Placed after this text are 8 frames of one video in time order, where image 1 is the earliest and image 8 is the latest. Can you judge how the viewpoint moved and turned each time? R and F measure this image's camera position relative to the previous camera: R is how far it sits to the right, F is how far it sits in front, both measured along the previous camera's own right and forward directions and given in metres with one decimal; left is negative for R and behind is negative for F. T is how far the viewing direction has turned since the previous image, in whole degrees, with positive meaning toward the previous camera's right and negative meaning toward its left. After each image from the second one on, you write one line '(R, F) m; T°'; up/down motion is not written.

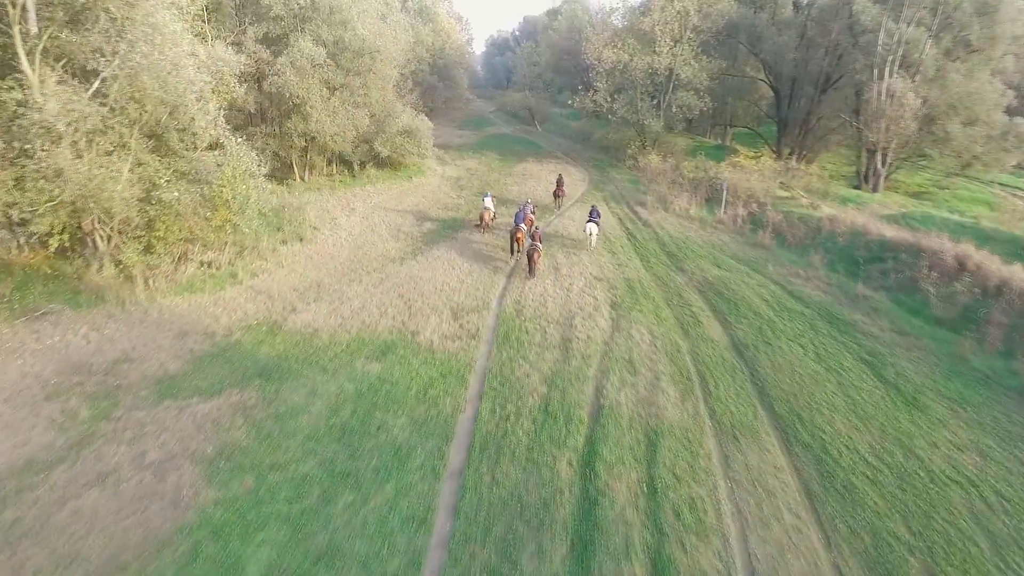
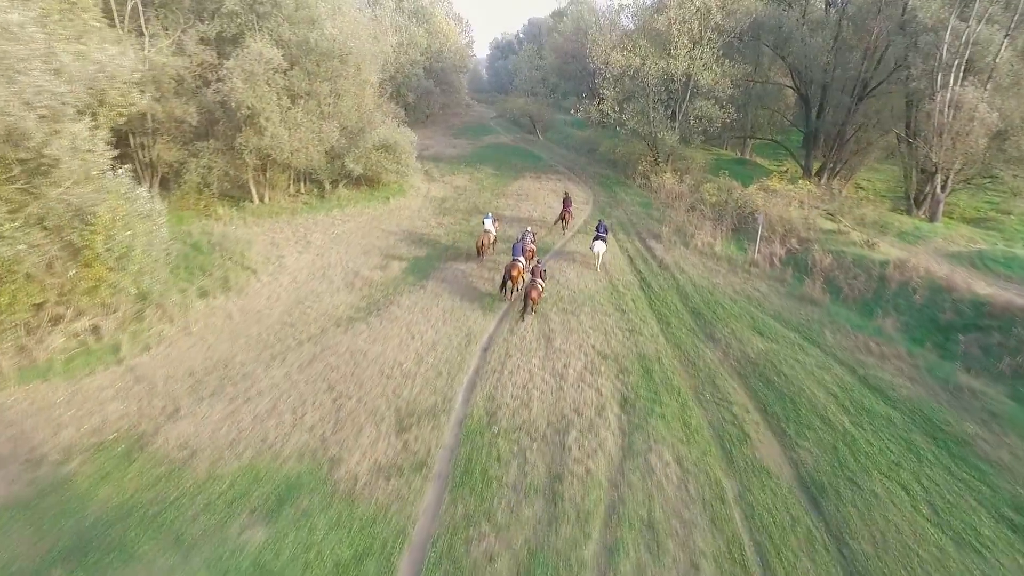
(+0.8, +5.3) m; -1°
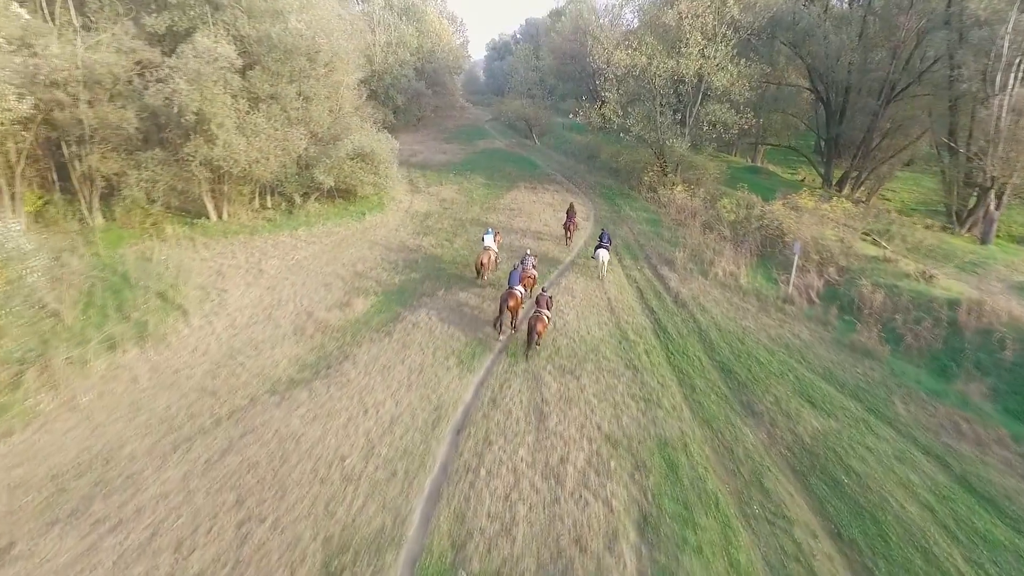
(+0.4, +3.8) m; 0°
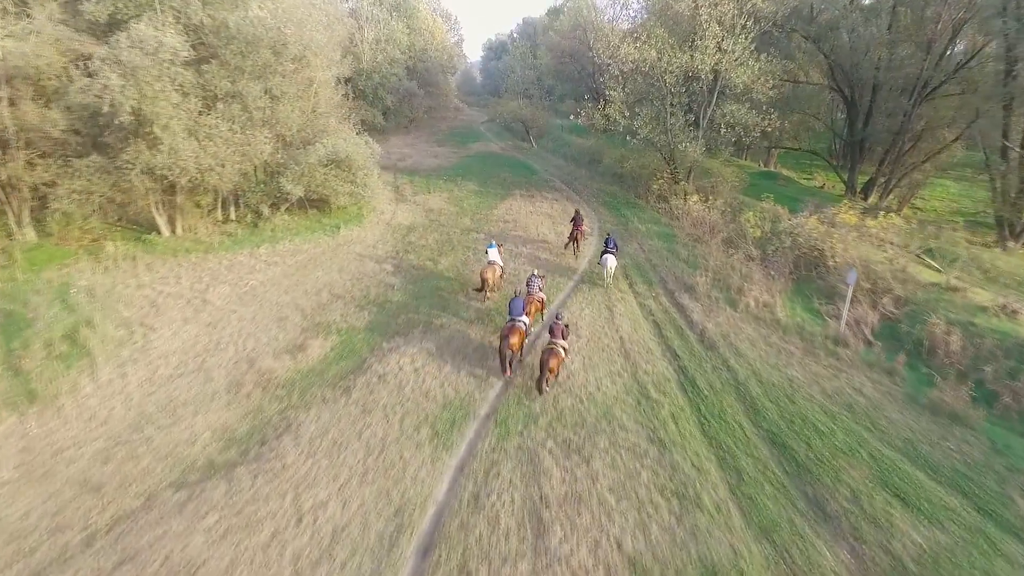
(+0.2, +3.5) m; 0°
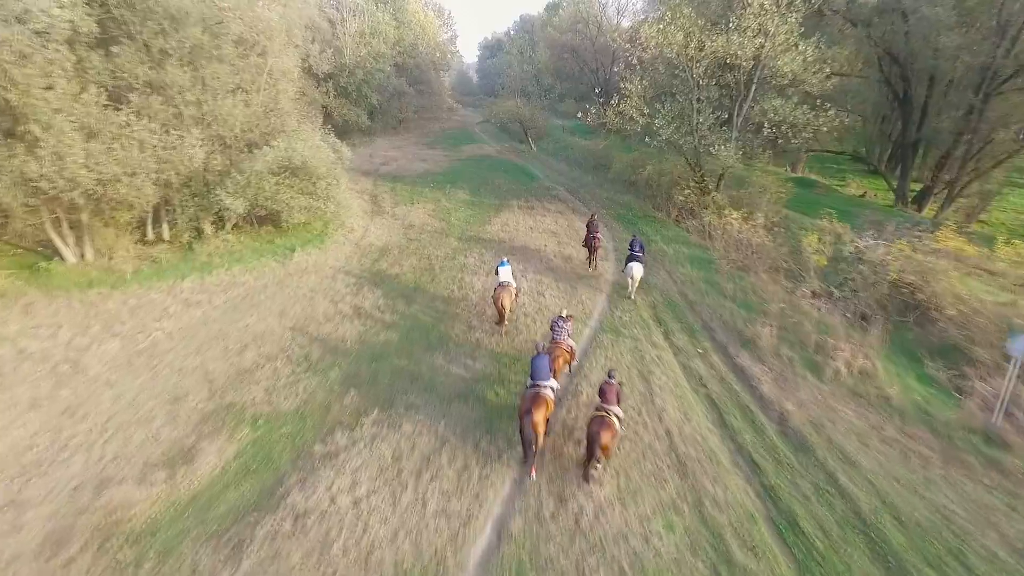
(0.0, +5.3) m; 0°
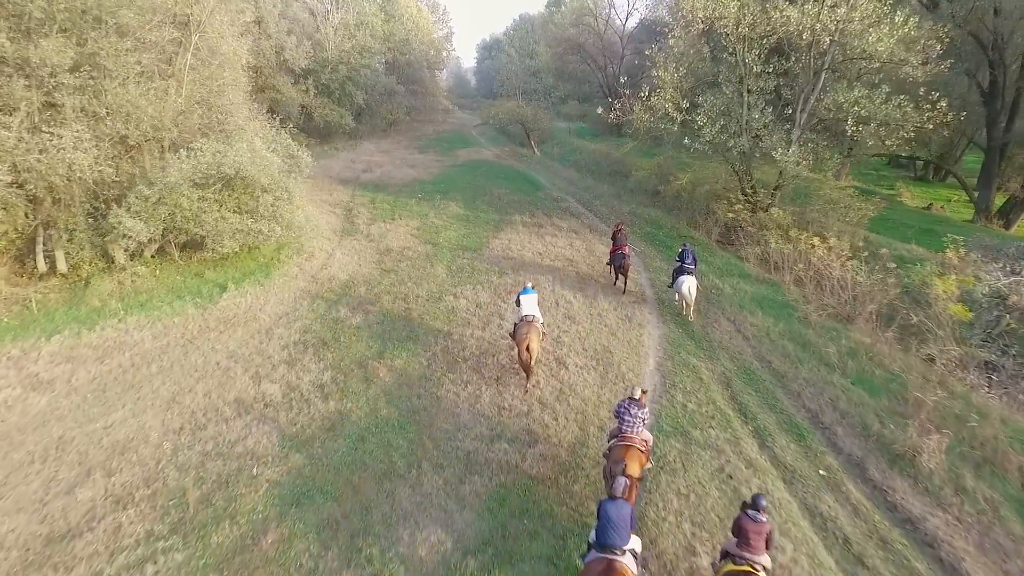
(-0.2, +5.6) m; 0°
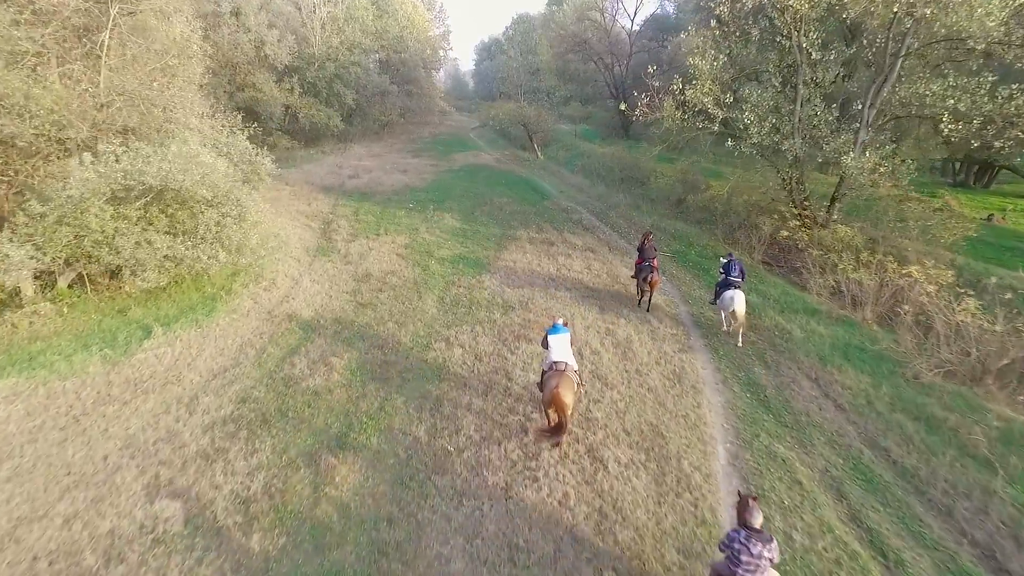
(-0.2, +3.8) m; 0°
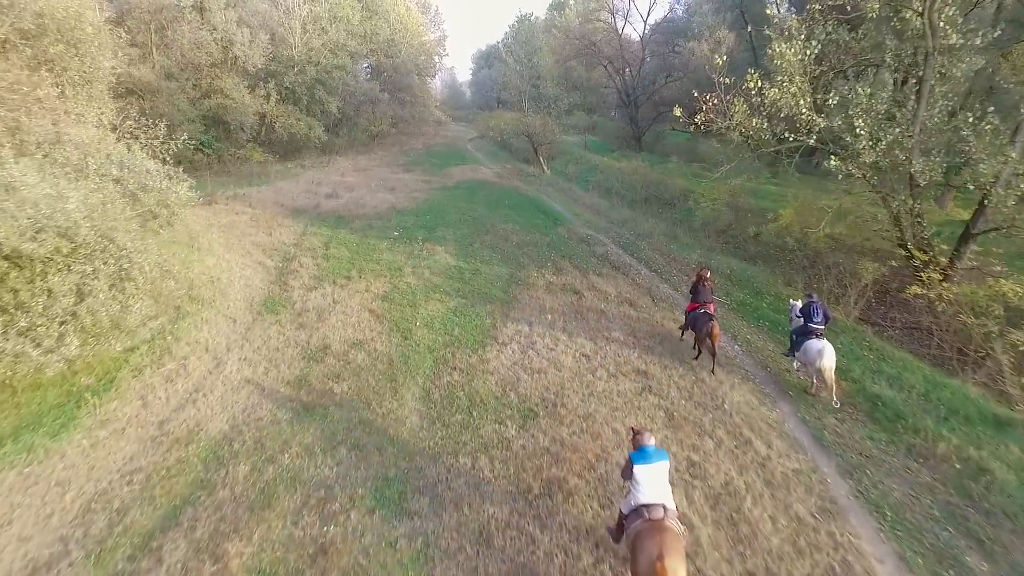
(-0.4, +5.1) m; 0°
